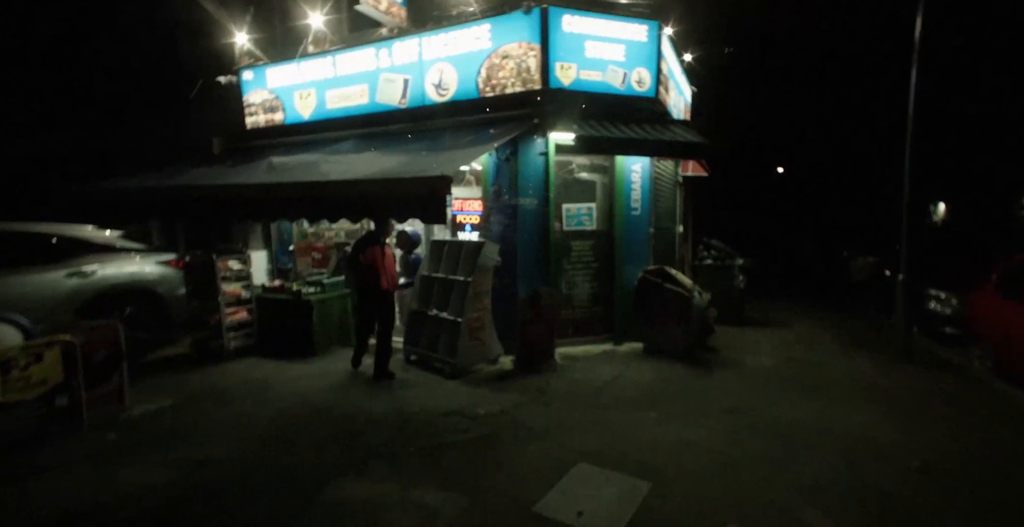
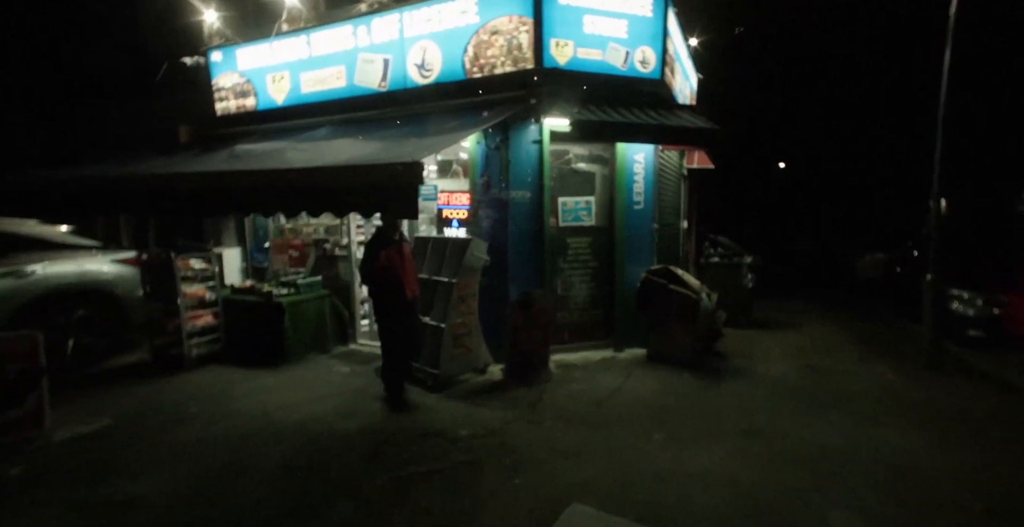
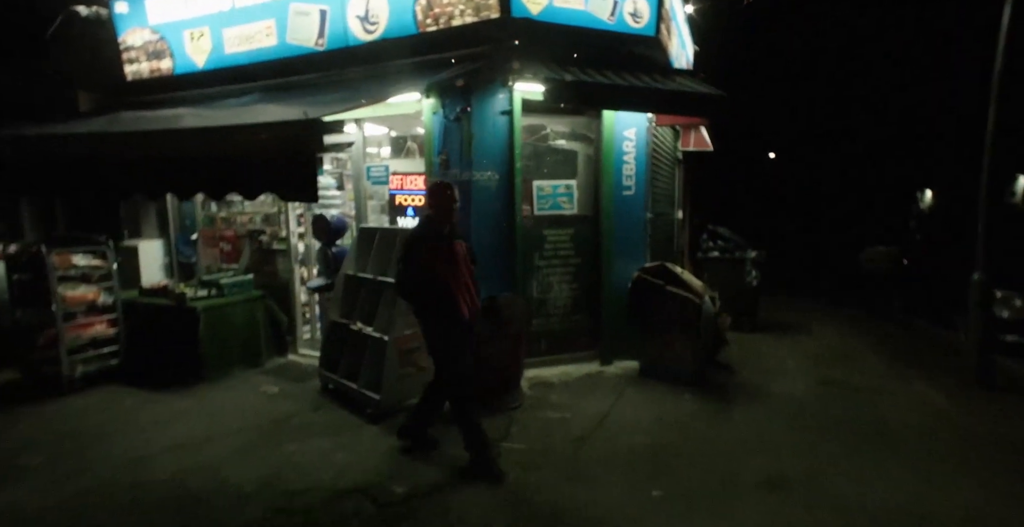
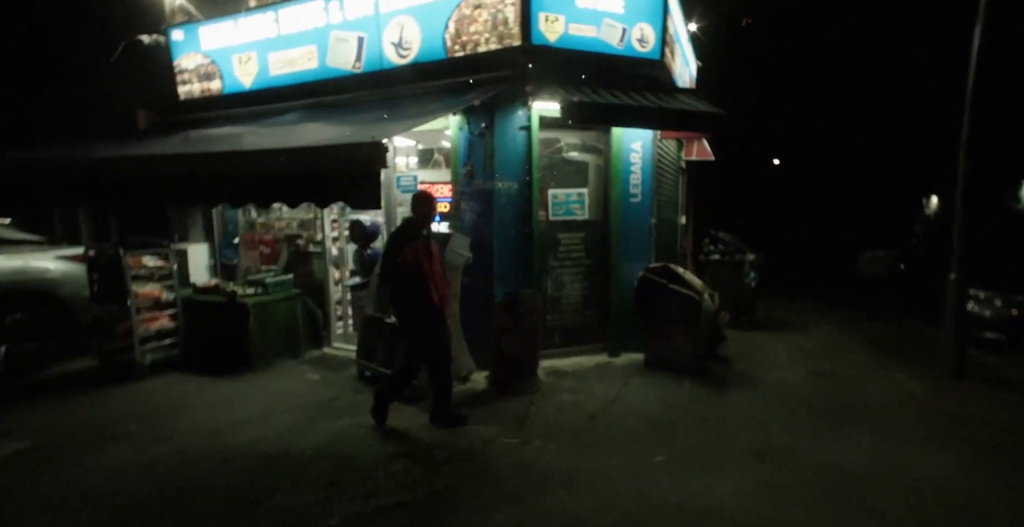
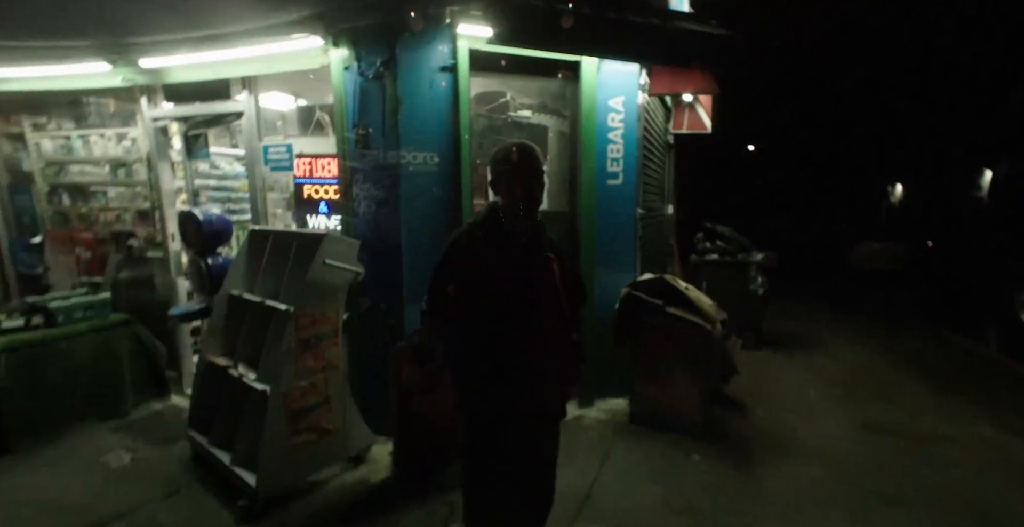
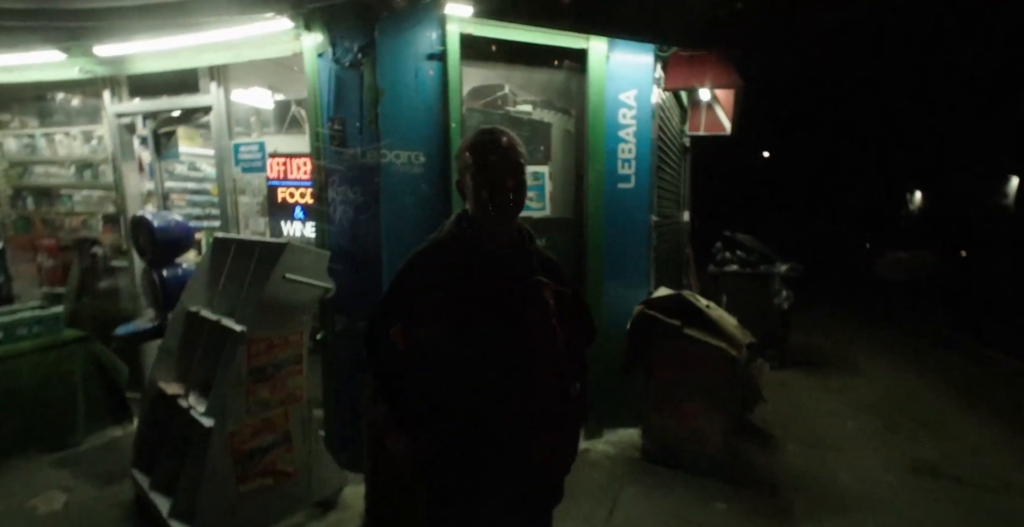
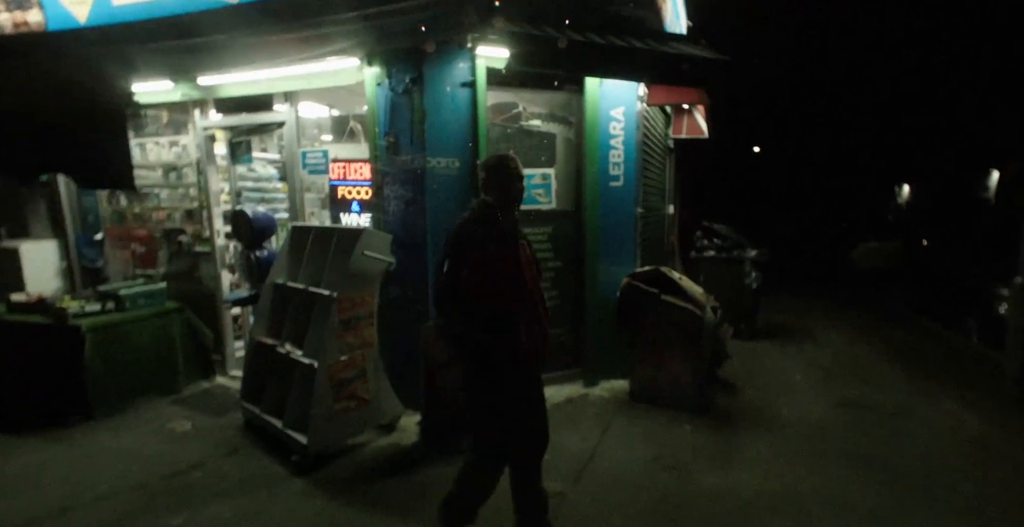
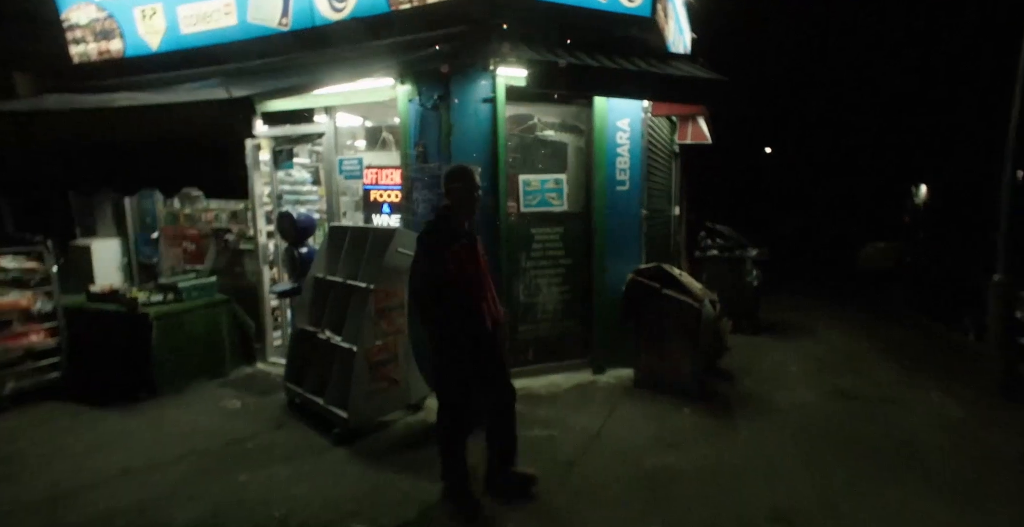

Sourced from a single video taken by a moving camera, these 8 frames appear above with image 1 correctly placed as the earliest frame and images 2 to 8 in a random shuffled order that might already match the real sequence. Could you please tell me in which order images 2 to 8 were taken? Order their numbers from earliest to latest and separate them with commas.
2, 4, 3, 8, 7, 5, 6
